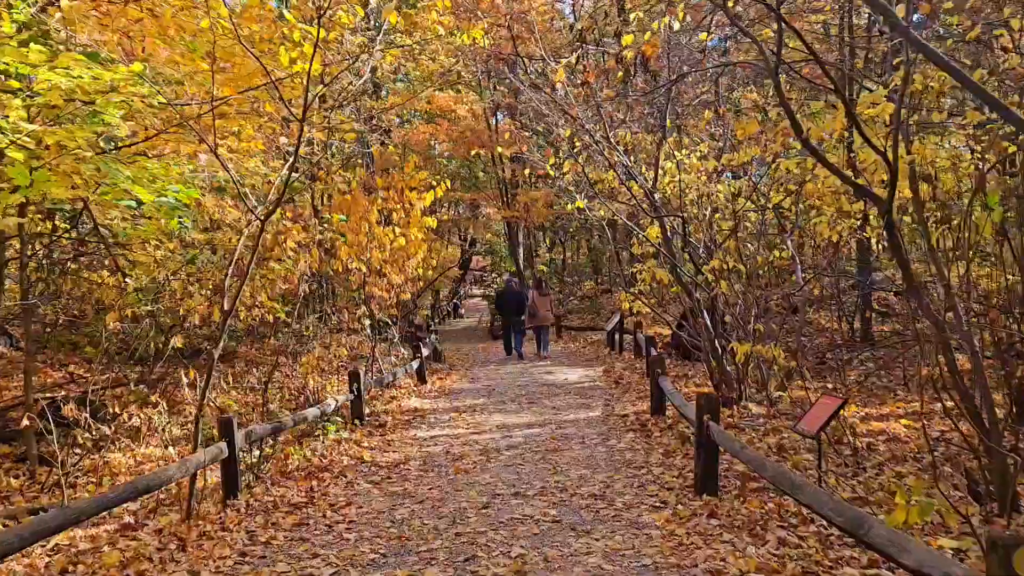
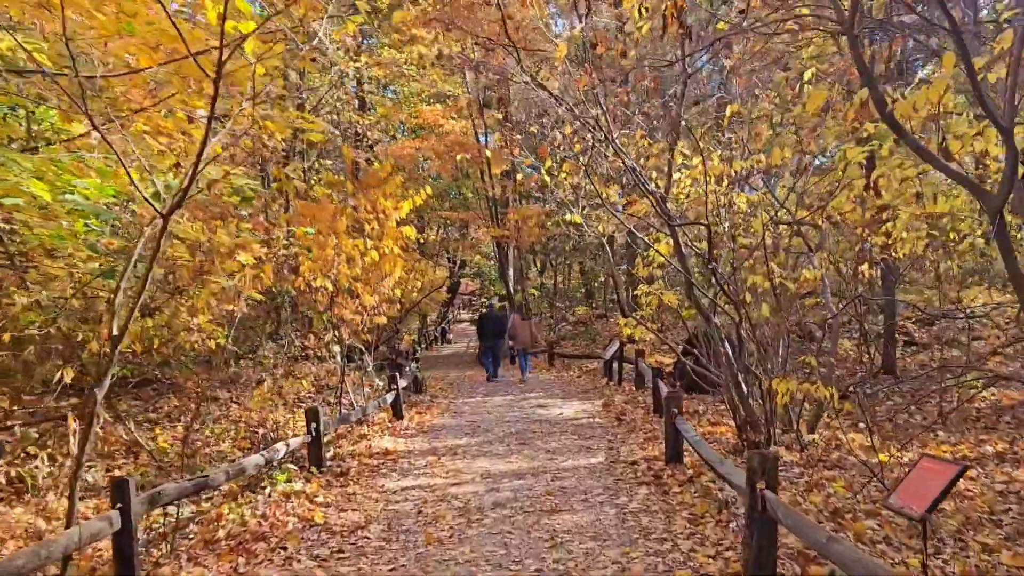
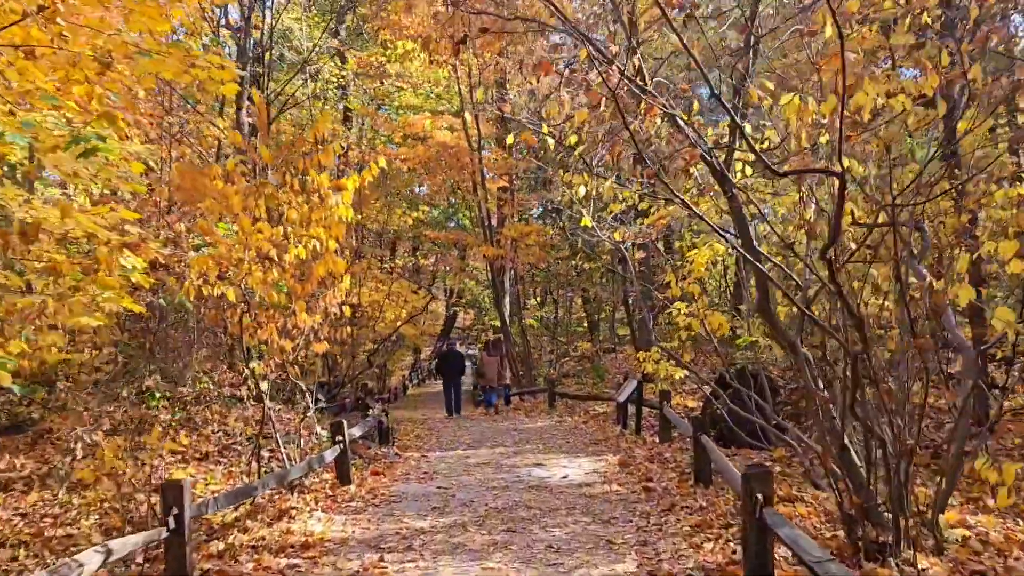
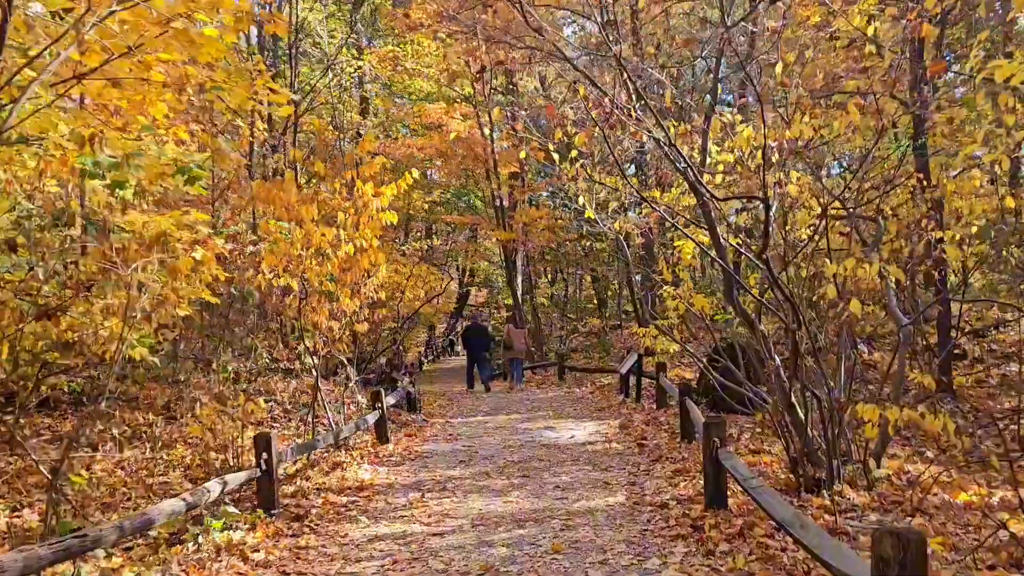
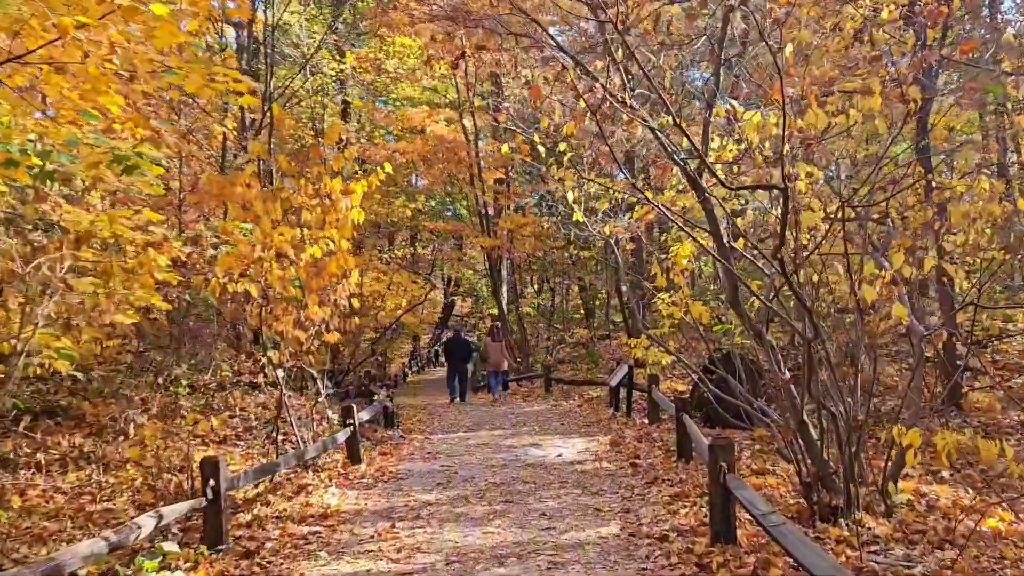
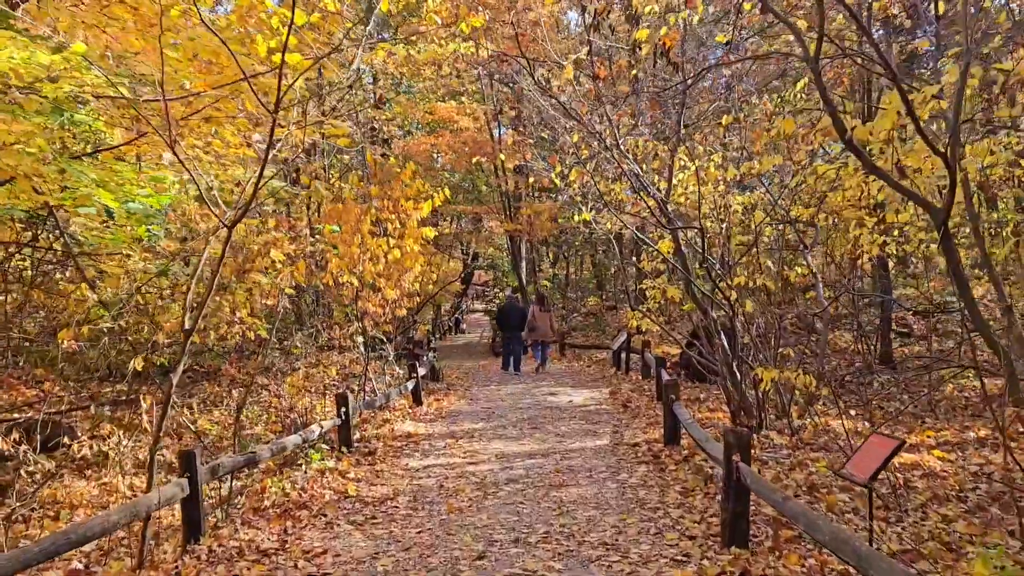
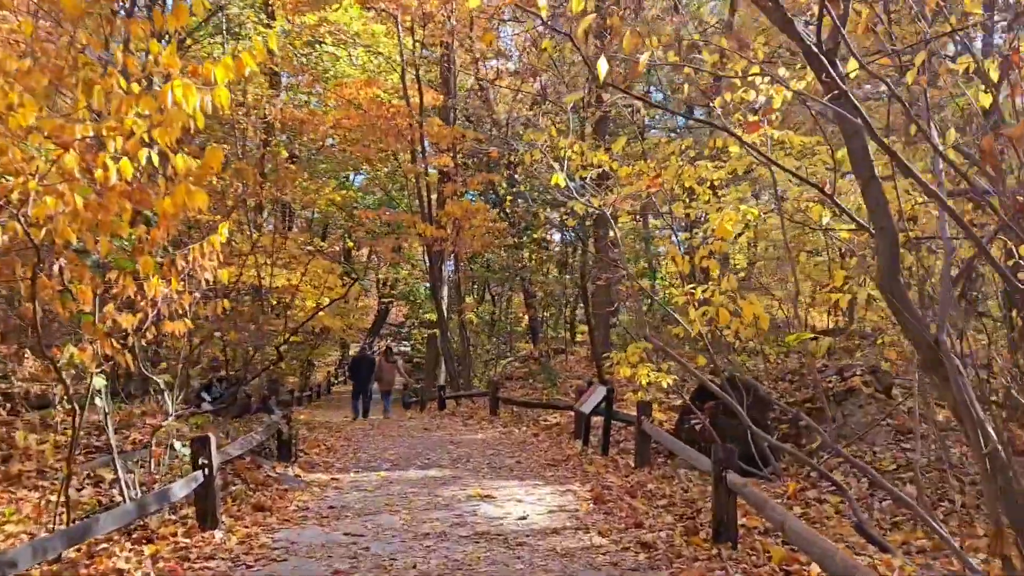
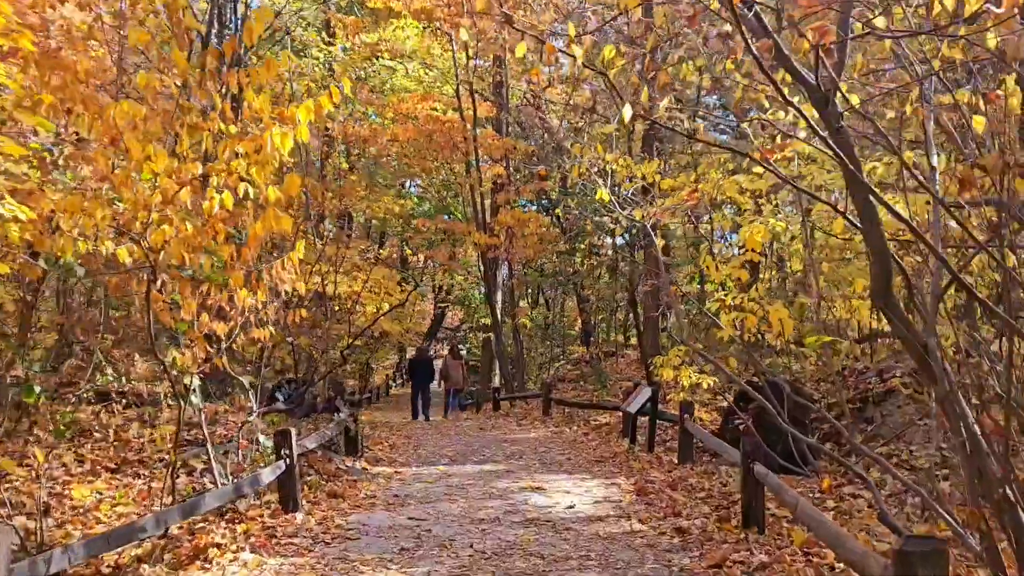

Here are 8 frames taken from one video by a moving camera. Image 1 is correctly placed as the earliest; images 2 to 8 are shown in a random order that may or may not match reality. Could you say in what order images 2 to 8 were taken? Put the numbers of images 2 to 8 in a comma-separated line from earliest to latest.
6, 2, 4, 5, 3, 8, 7
